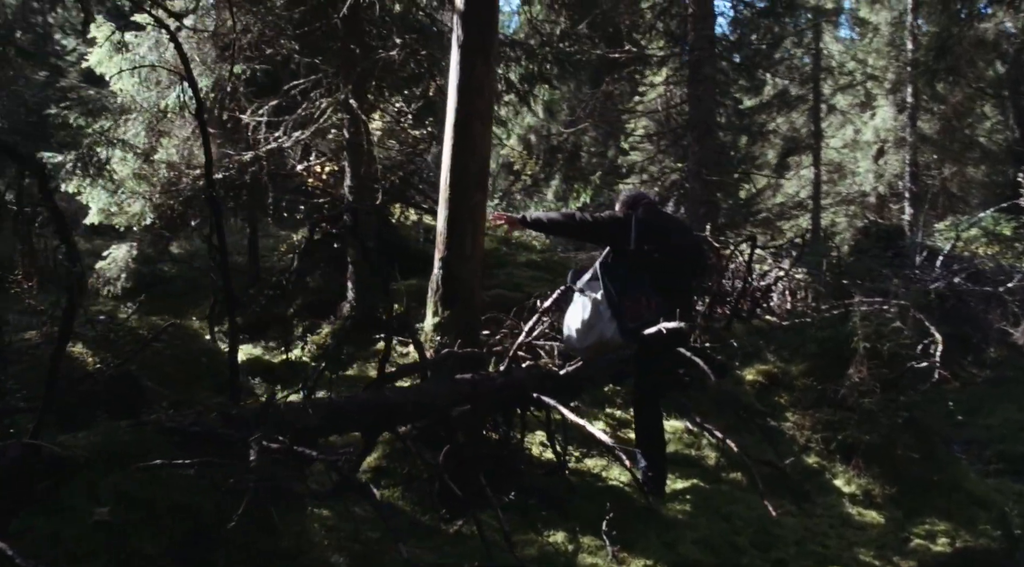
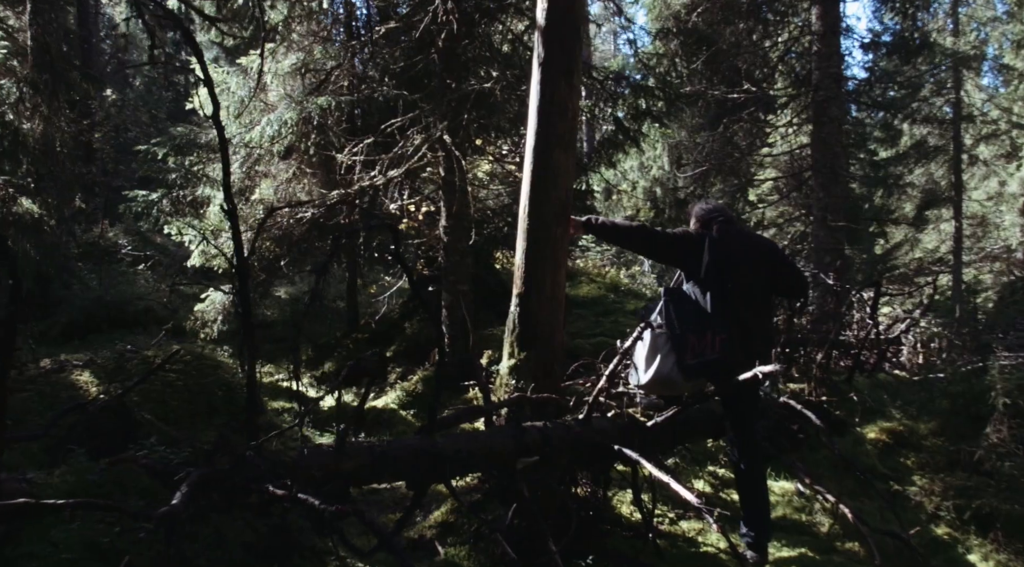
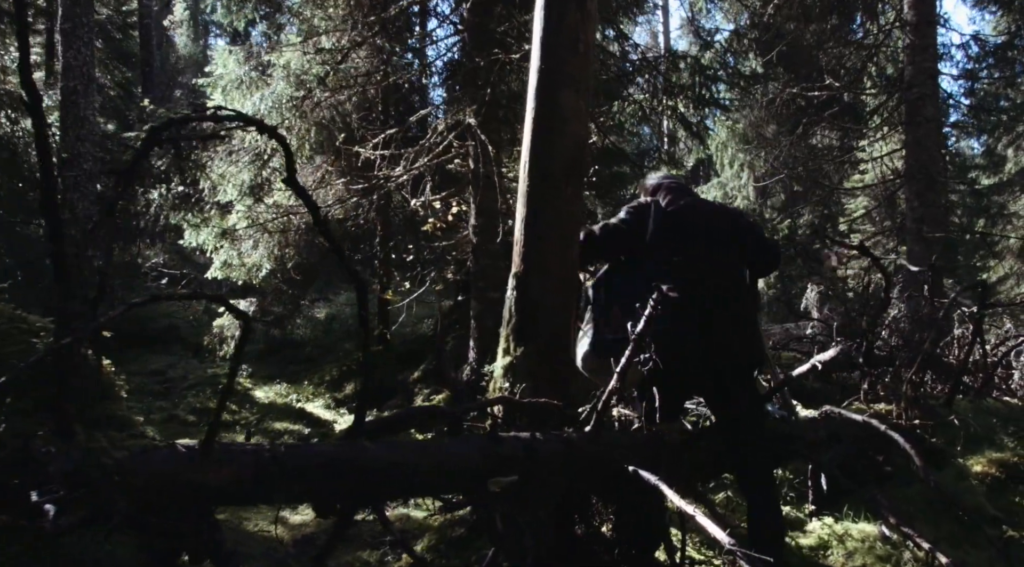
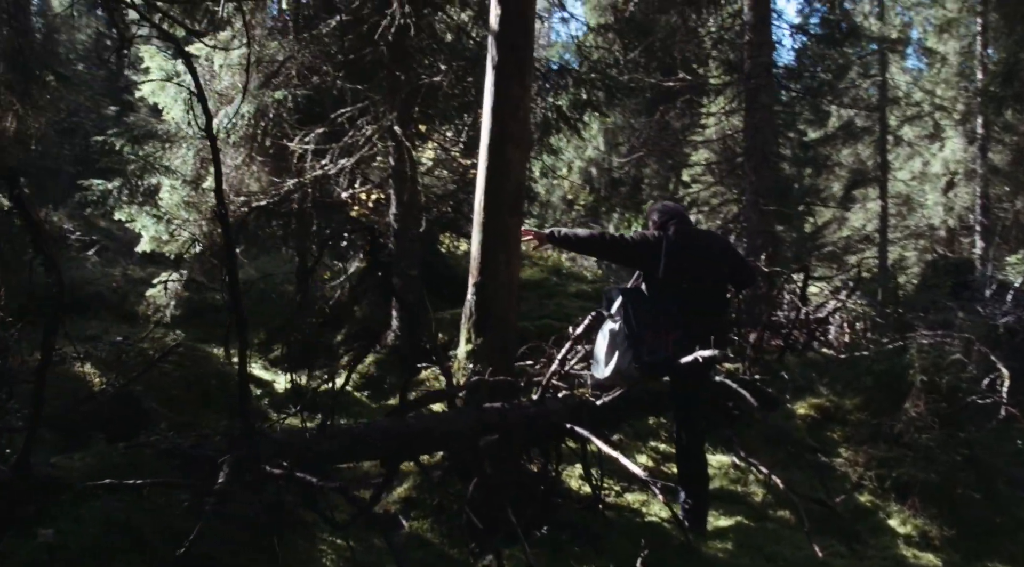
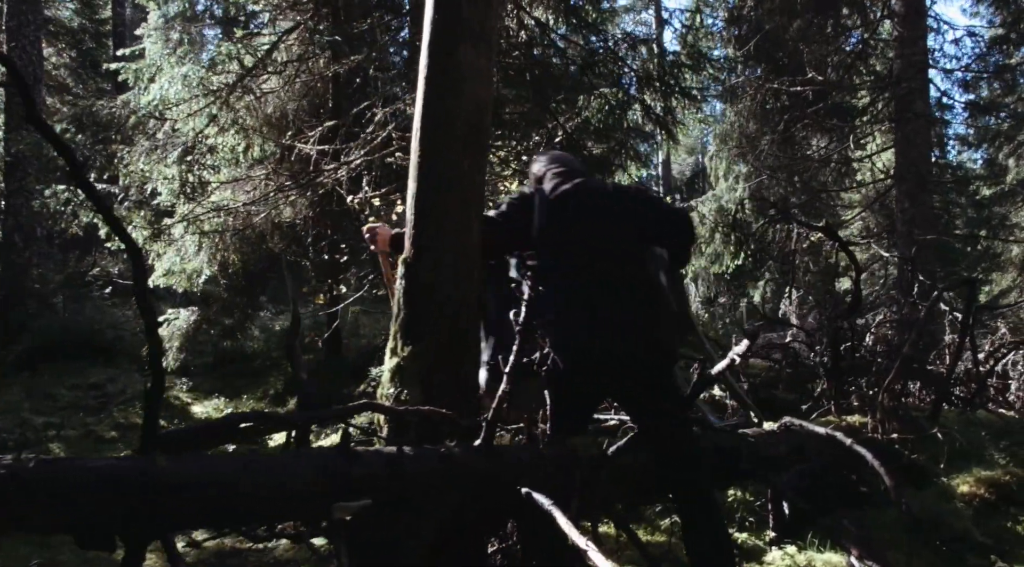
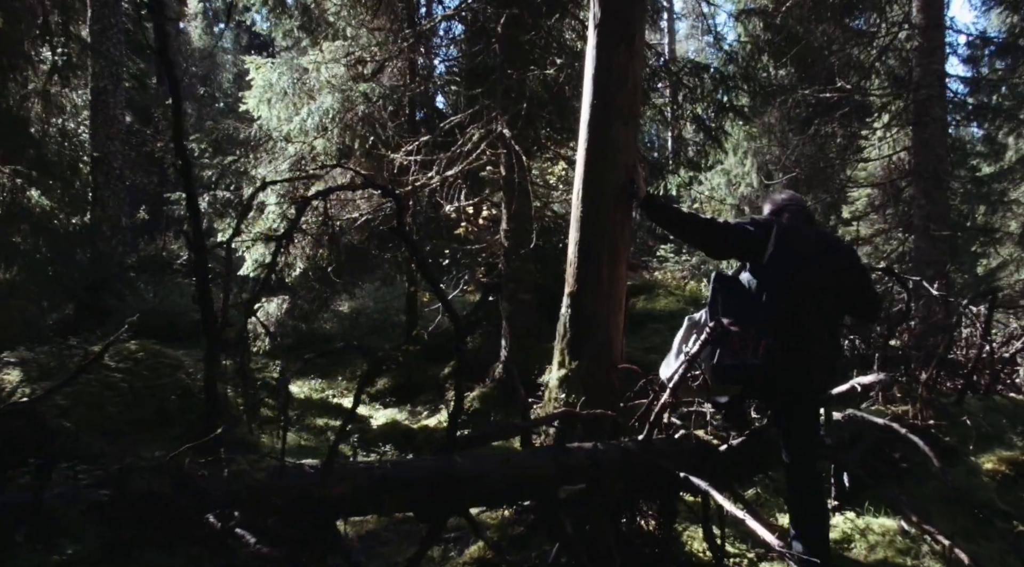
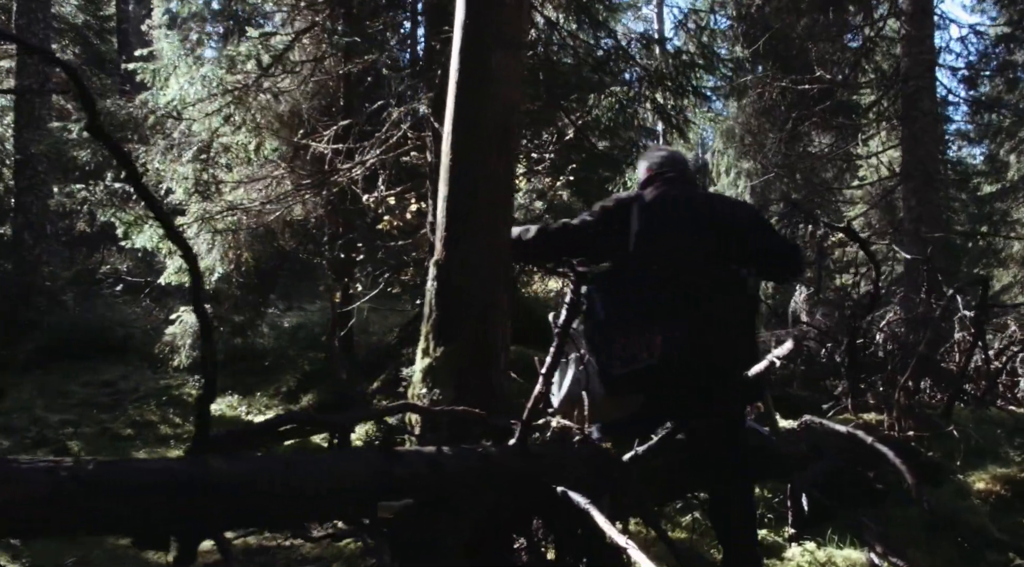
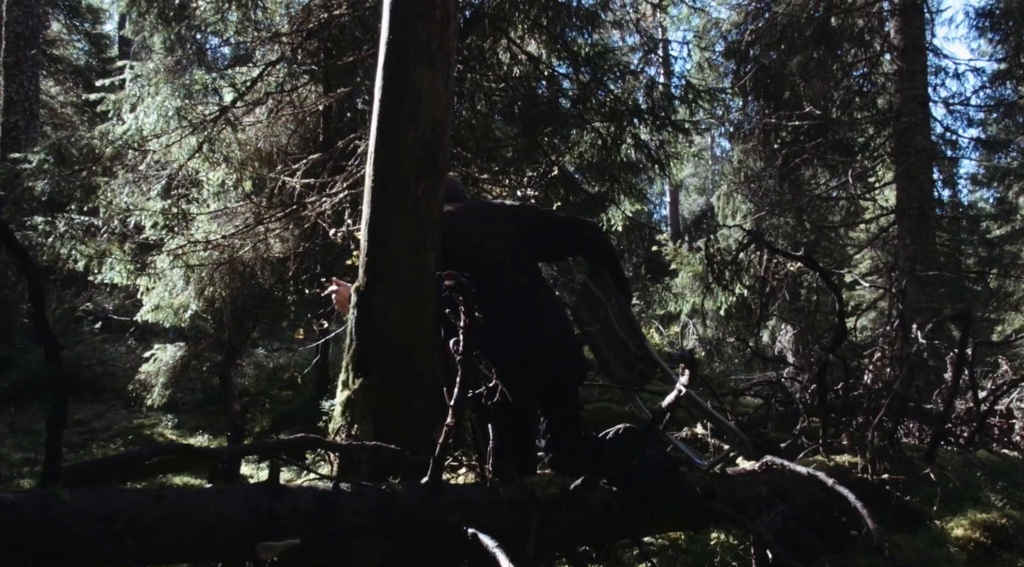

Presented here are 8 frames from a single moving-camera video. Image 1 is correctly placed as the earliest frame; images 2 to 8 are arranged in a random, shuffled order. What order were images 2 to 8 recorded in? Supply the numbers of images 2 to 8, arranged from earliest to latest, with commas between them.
4, 2, 6, 3, 7, 5, 8
